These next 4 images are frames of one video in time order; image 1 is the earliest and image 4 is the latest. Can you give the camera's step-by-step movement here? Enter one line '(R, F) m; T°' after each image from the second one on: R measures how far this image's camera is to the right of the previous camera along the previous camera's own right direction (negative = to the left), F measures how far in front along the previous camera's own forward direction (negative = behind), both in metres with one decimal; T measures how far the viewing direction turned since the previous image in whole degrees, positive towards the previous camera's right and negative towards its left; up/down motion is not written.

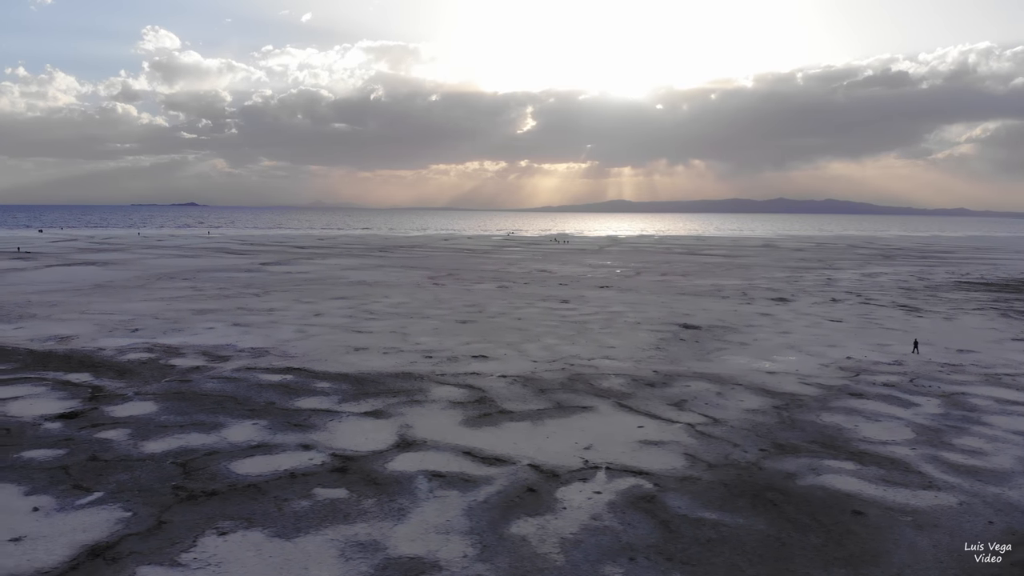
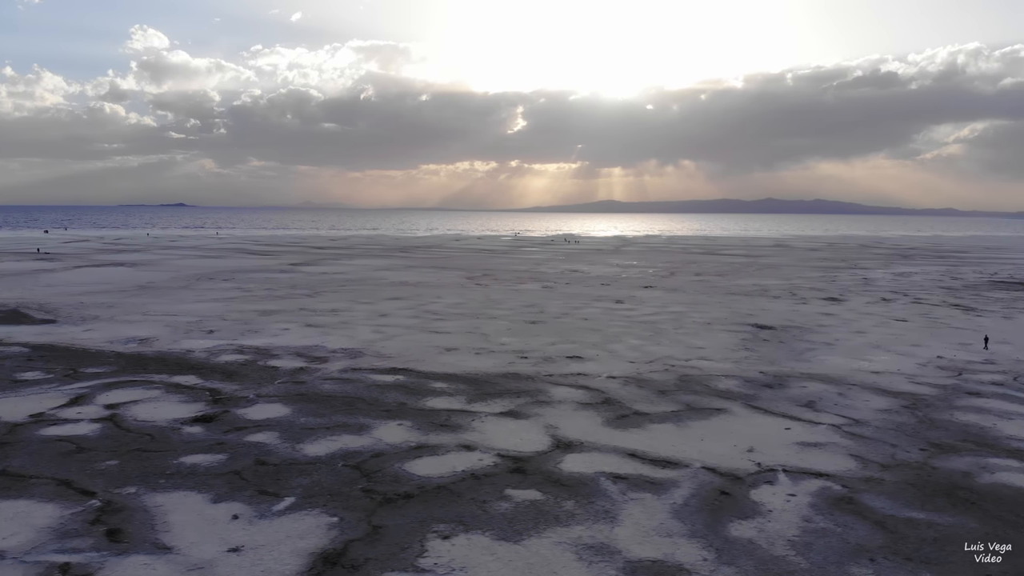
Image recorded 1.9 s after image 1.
(-1.0, +0.1) m; +1°
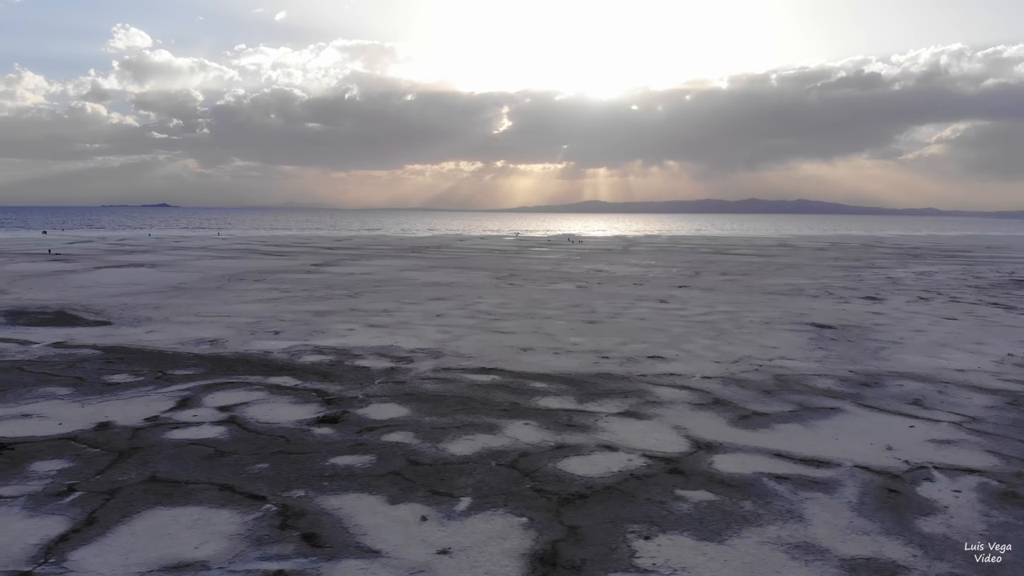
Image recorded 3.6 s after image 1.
(-0.9, 0.0) m; +1°
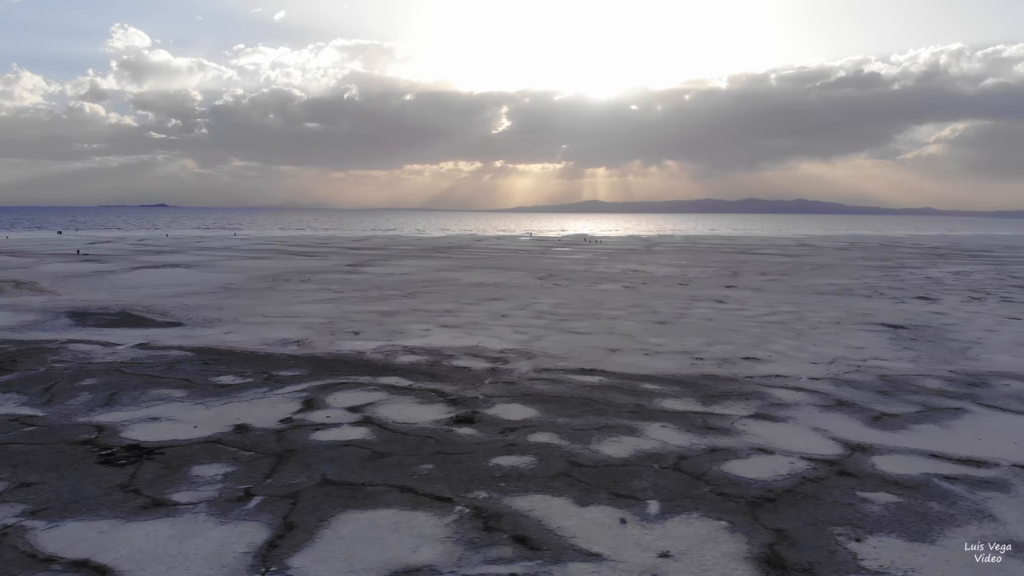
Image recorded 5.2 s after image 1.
(-0.9, 0.0) m; 0°
